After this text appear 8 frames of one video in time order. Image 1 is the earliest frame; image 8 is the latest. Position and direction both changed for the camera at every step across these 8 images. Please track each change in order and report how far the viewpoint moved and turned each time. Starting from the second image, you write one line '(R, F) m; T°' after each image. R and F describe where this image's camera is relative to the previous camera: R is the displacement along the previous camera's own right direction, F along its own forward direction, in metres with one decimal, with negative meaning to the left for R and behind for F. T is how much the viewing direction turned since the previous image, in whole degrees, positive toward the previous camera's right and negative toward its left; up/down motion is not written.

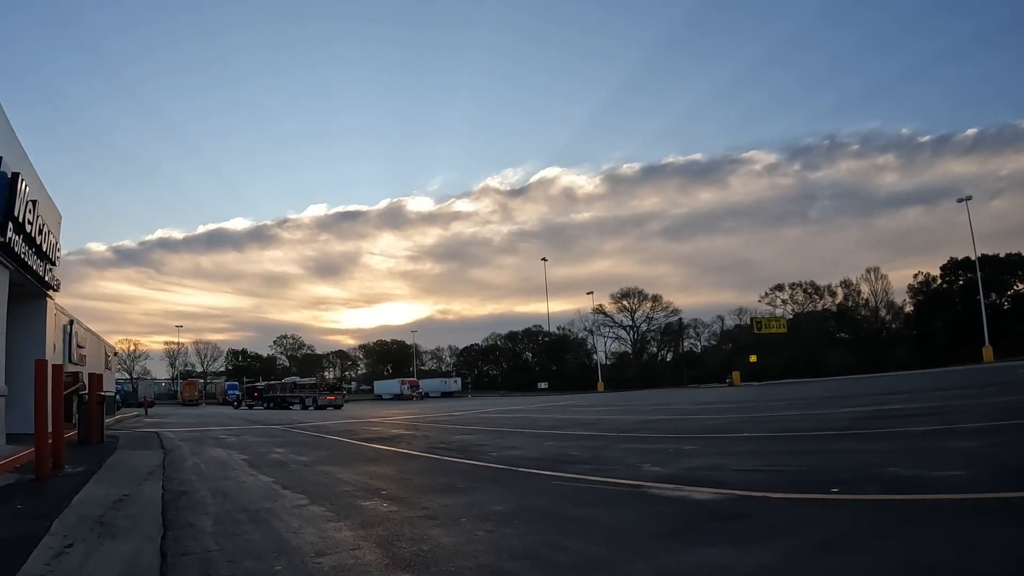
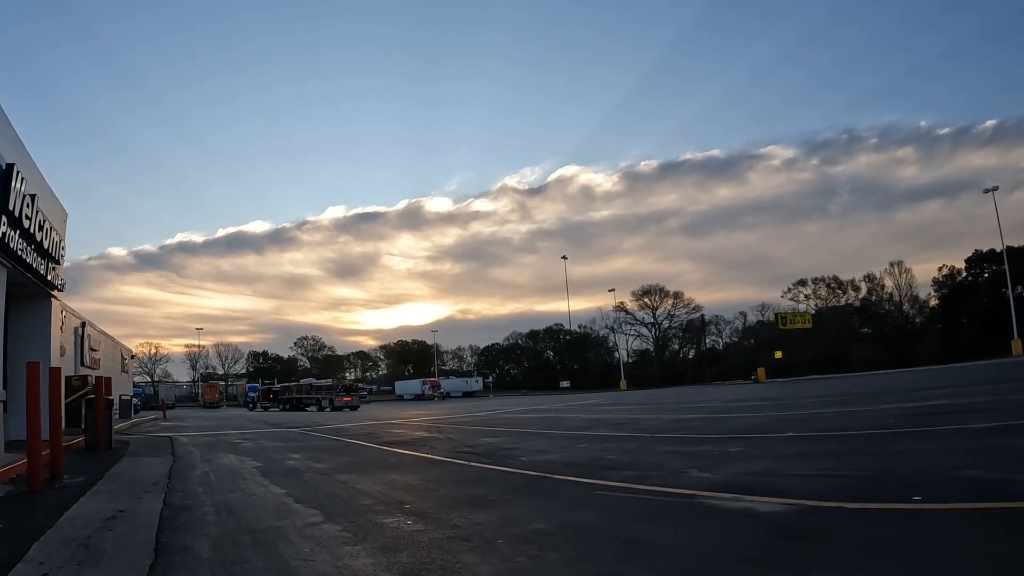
(-0.3, +1.3) m; -2°
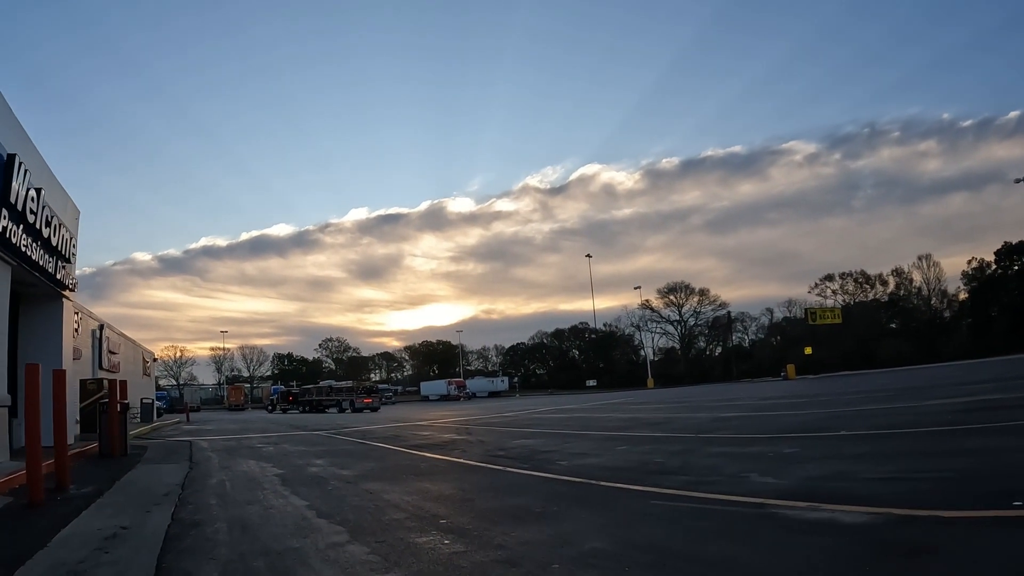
(-0.3, +1.2) m; -2°
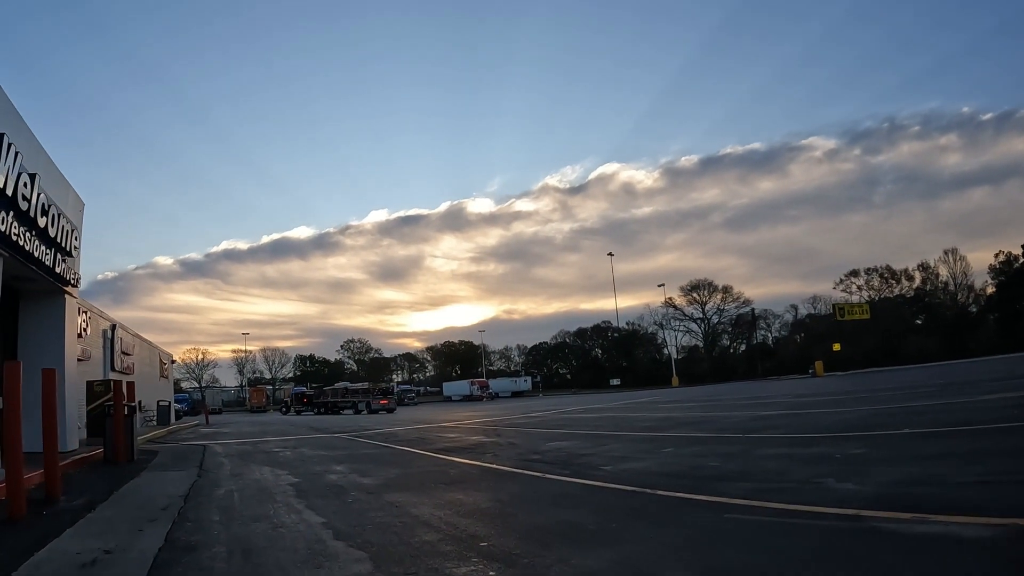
(-0.3, +1.5) m; -2°
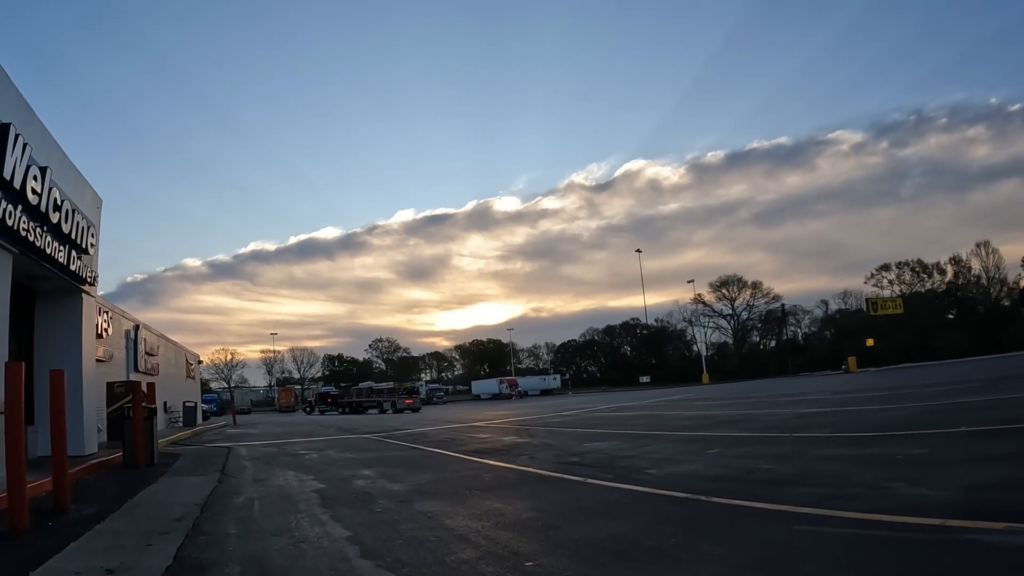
(-0.2, +0.9) m; -2°
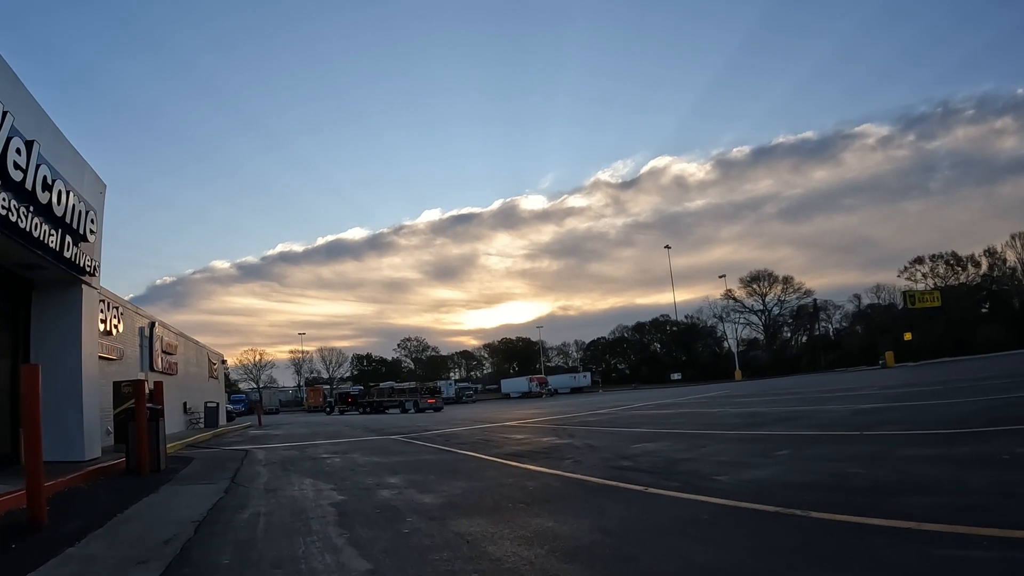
(-0.3, +1.7) m; -2°
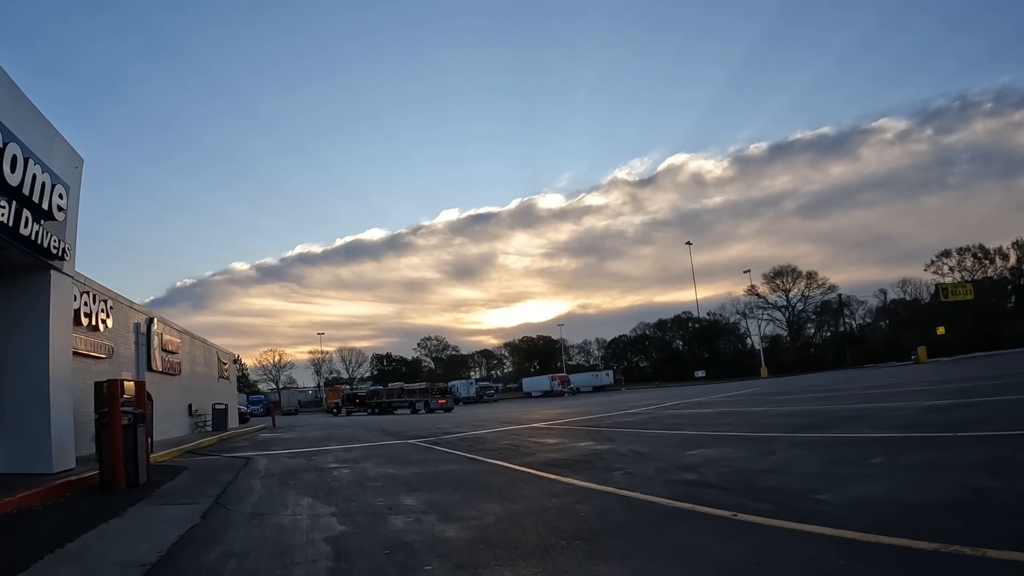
(-0.3, +2.2) m; -2°
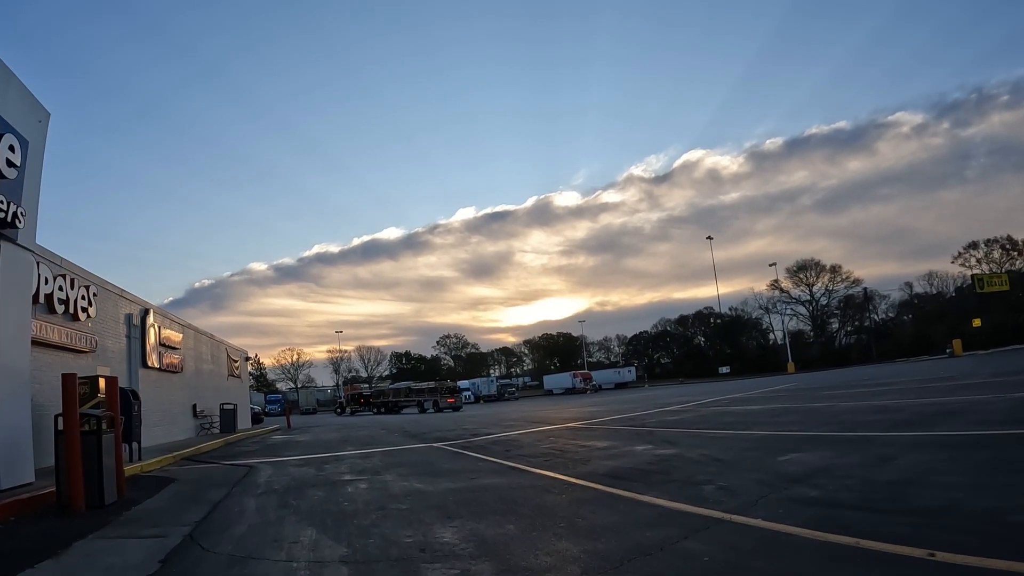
(-0.6, +2.5) m; -1°
